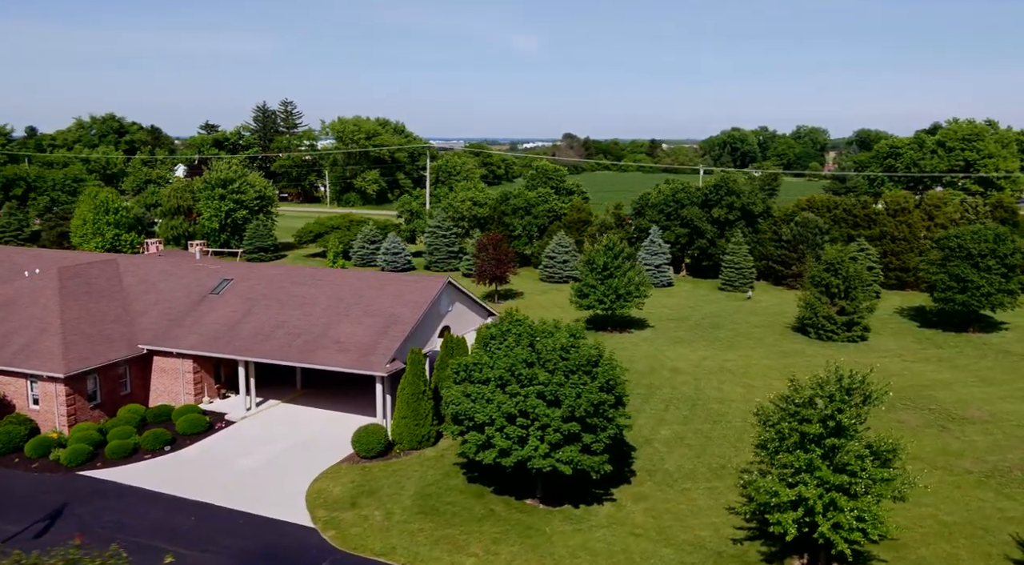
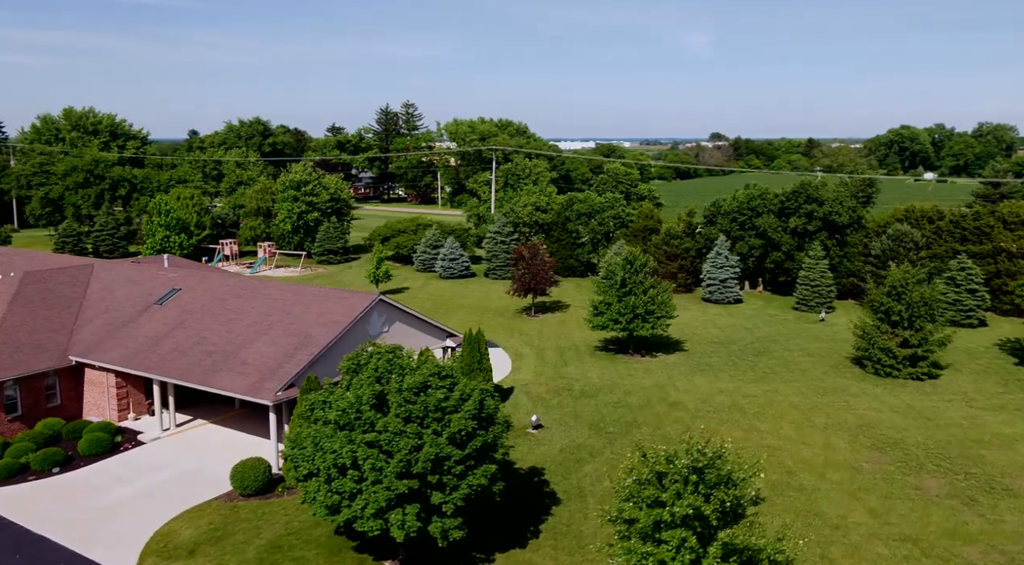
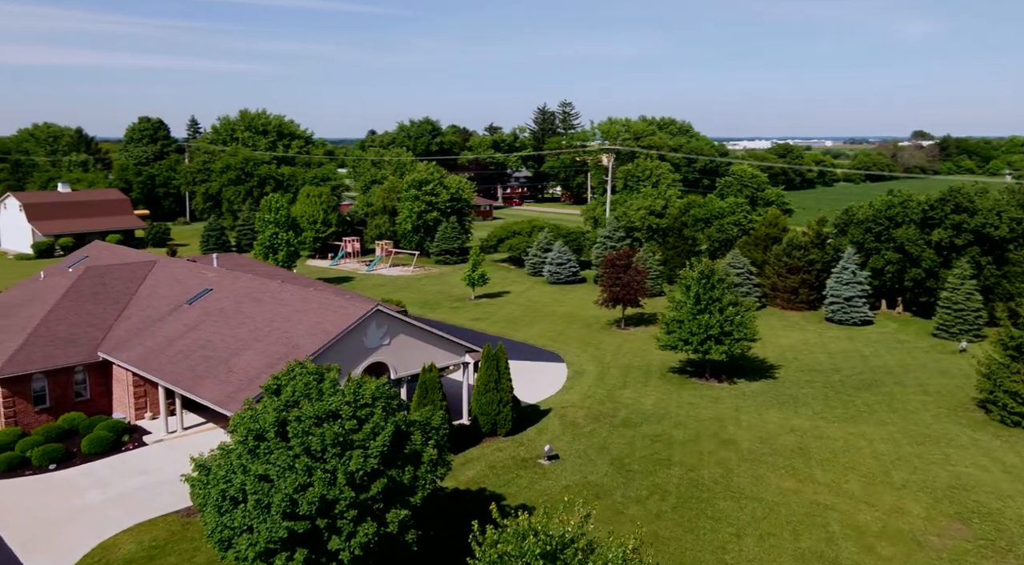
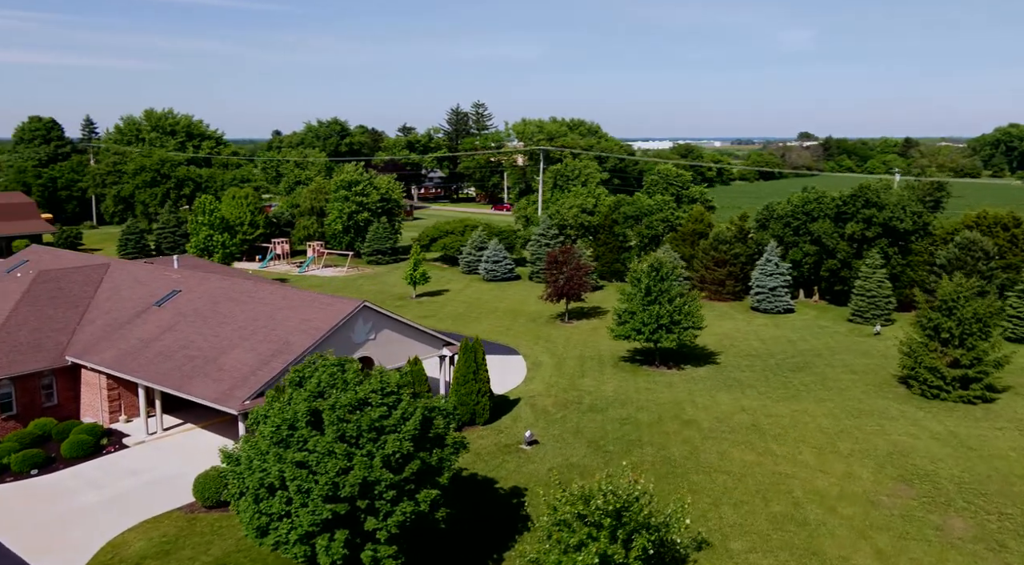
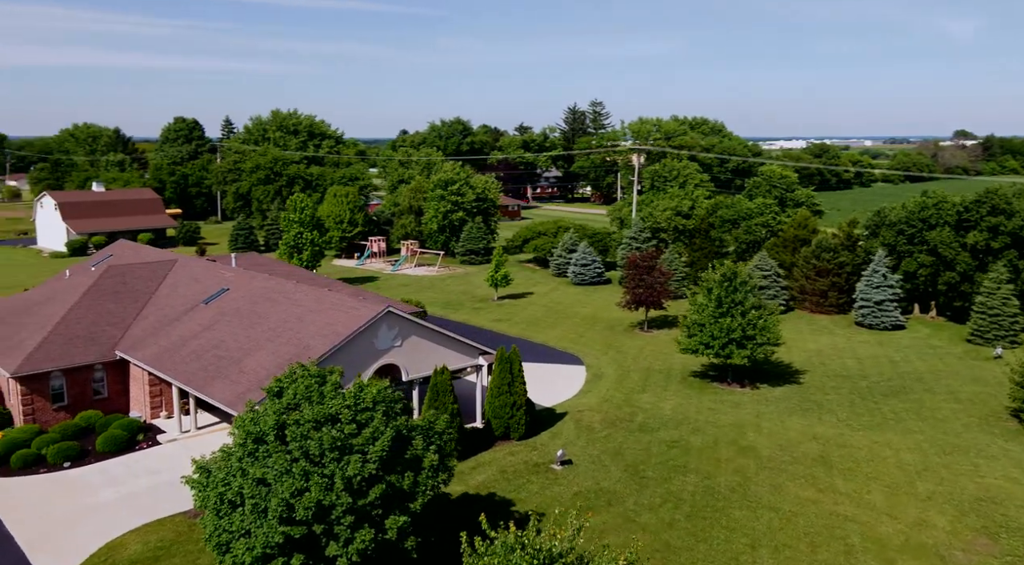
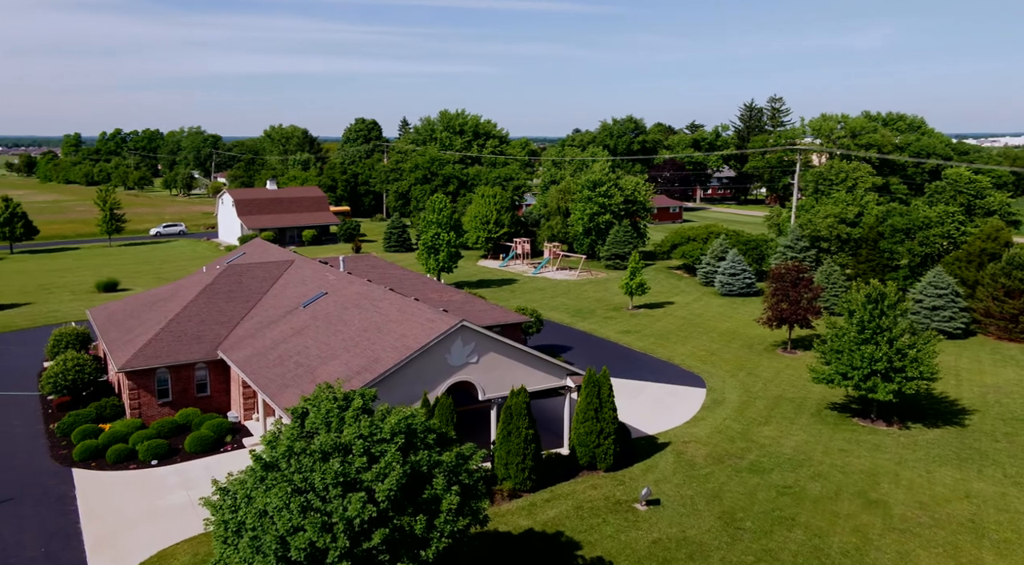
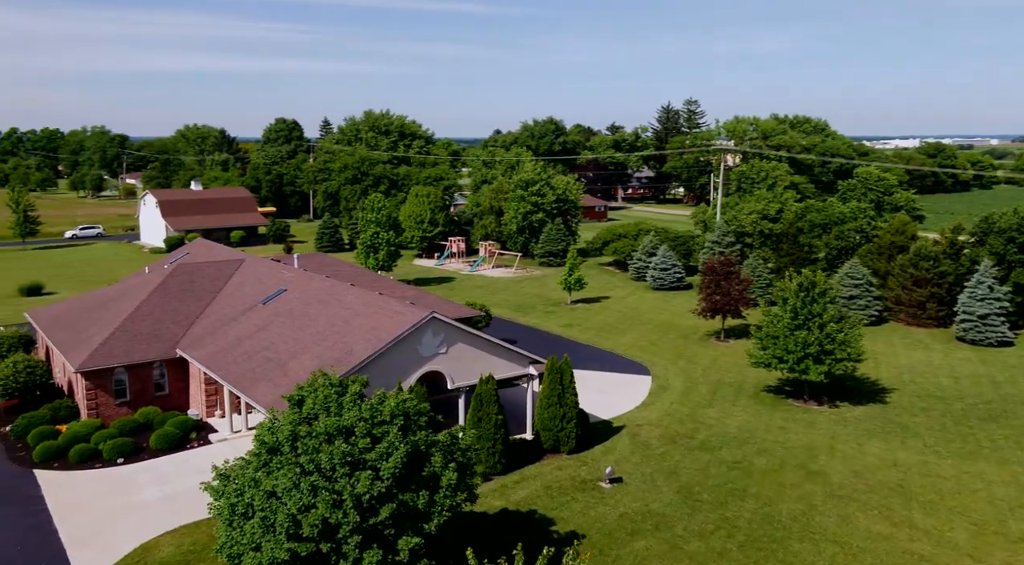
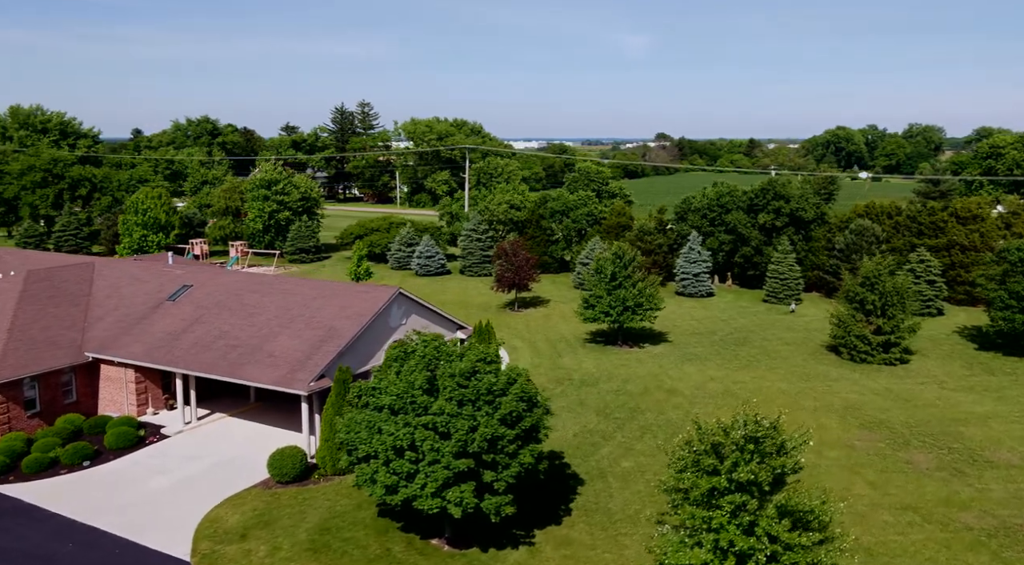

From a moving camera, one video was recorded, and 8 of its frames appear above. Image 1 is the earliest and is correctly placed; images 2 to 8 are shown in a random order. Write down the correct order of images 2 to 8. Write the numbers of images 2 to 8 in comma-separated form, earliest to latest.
8, 2, 4, 3, 5, 7, 6
